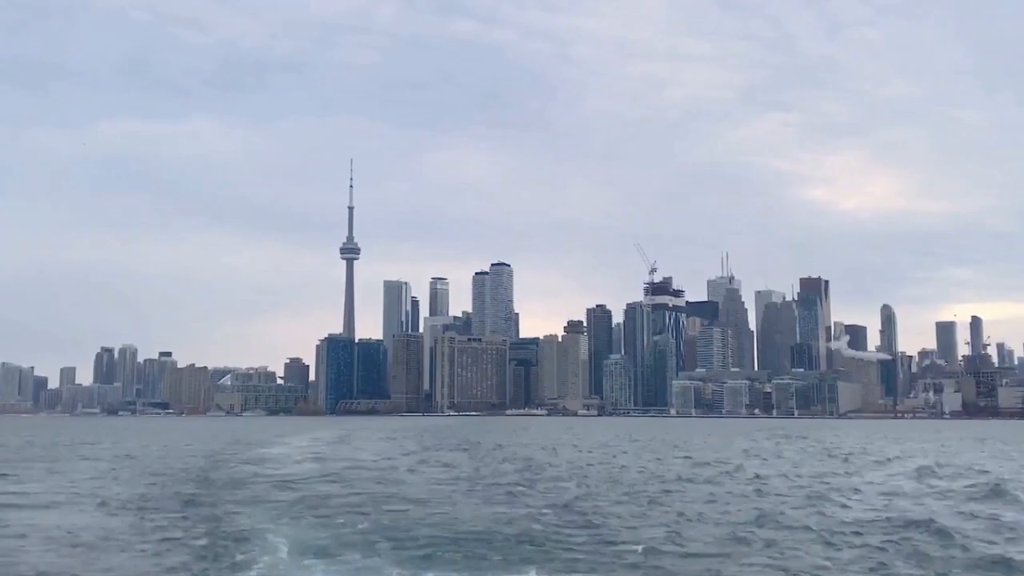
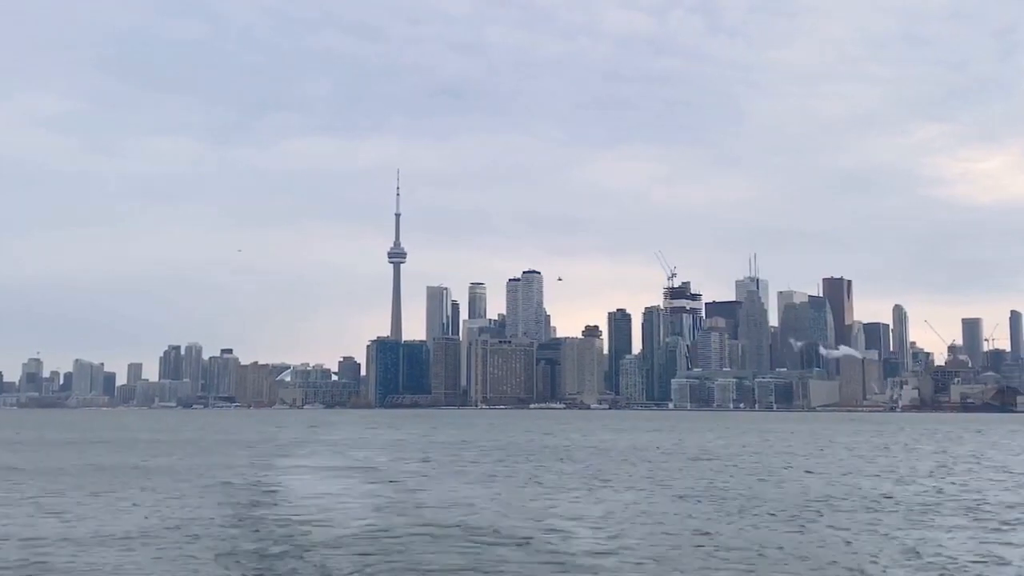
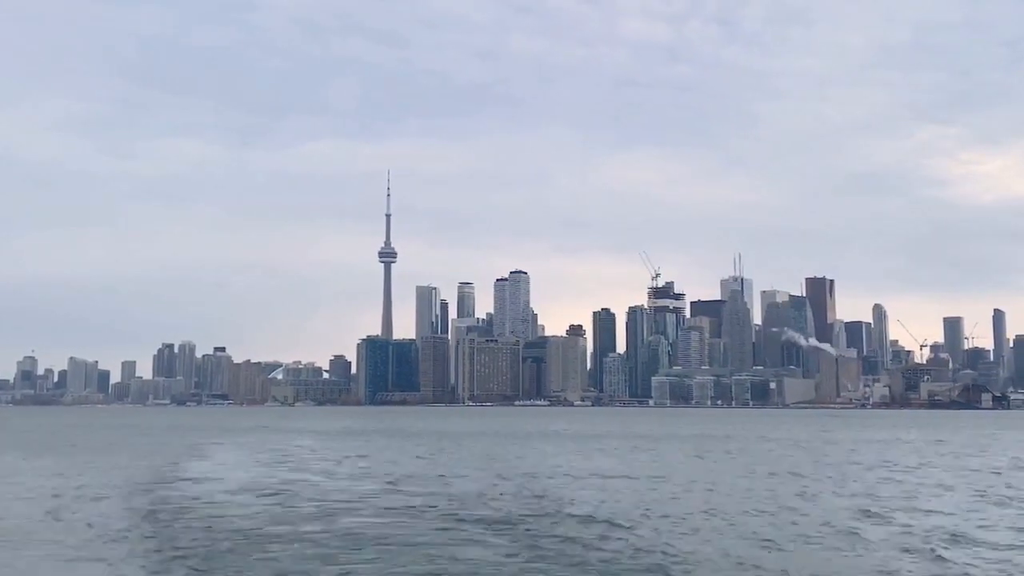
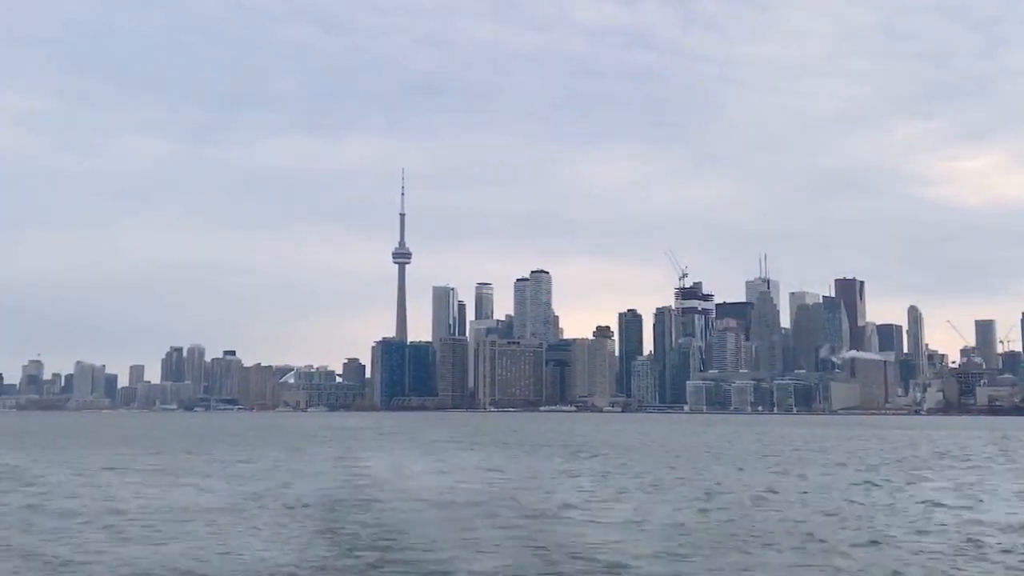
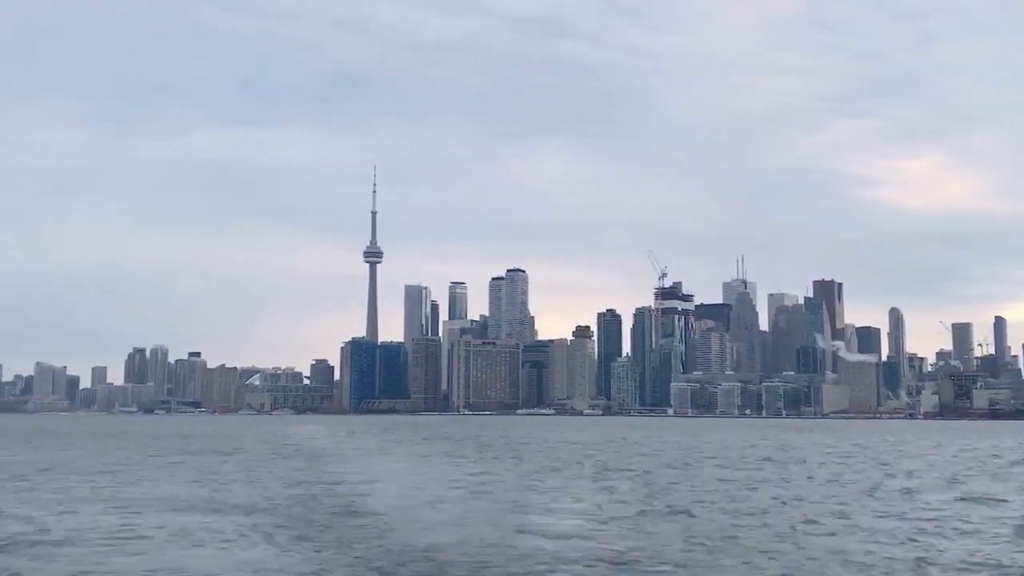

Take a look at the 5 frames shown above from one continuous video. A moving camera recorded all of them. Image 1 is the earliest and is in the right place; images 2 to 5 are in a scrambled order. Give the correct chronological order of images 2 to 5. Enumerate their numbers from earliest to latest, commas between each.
5, 4, 2, 3
